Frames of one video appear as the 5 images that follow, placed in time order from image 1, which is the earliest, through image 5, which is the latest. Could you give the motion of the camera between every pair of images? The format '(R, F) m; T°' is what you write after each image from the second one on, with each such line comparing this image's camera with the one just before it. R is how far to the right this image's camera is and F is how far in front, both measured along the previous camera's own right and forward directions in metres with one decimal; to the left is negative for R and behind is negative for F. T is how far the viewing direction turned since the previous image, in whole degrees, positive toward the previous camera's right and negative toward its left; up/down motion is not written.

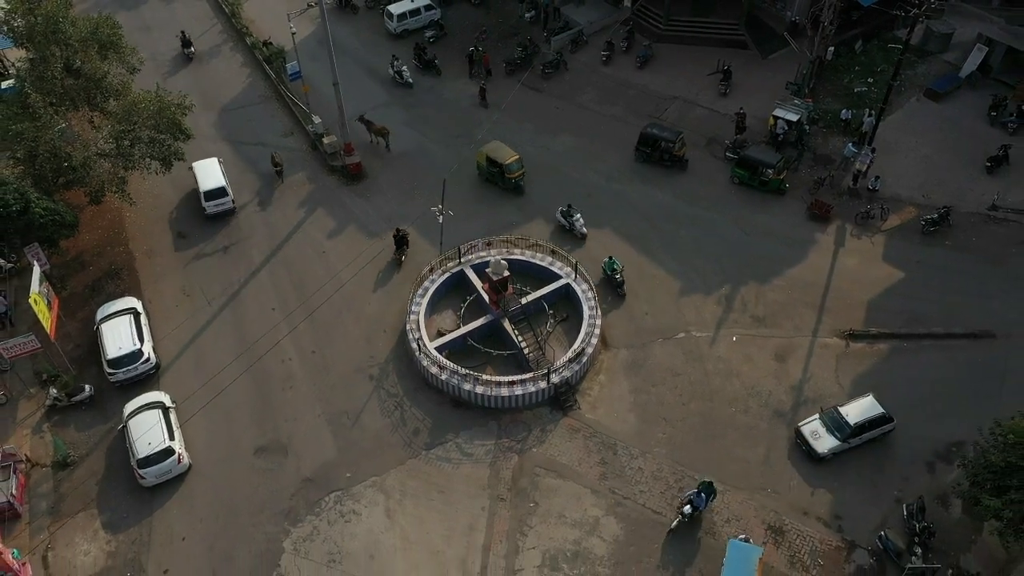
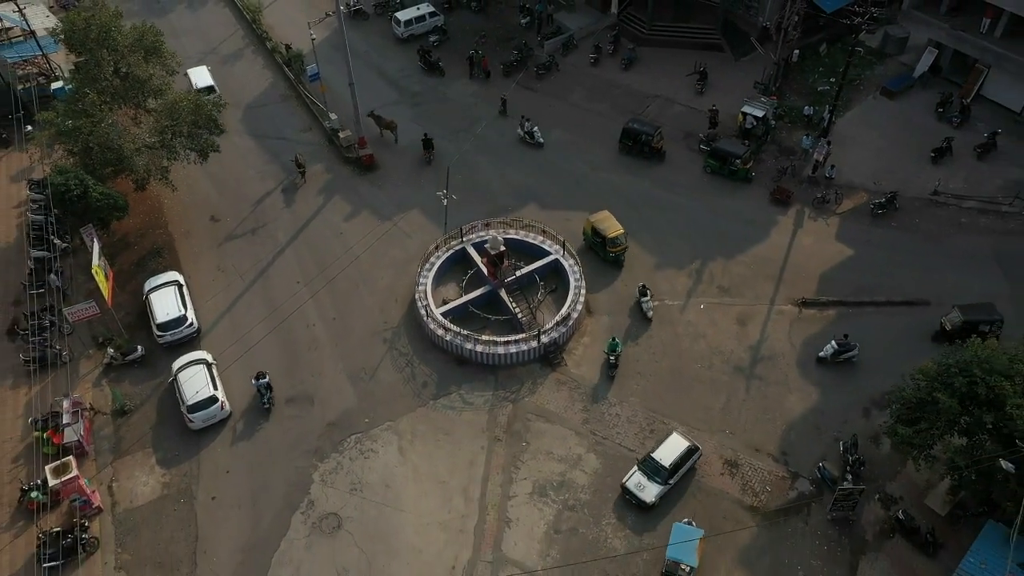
(+0.2, -4.1) m; 0°
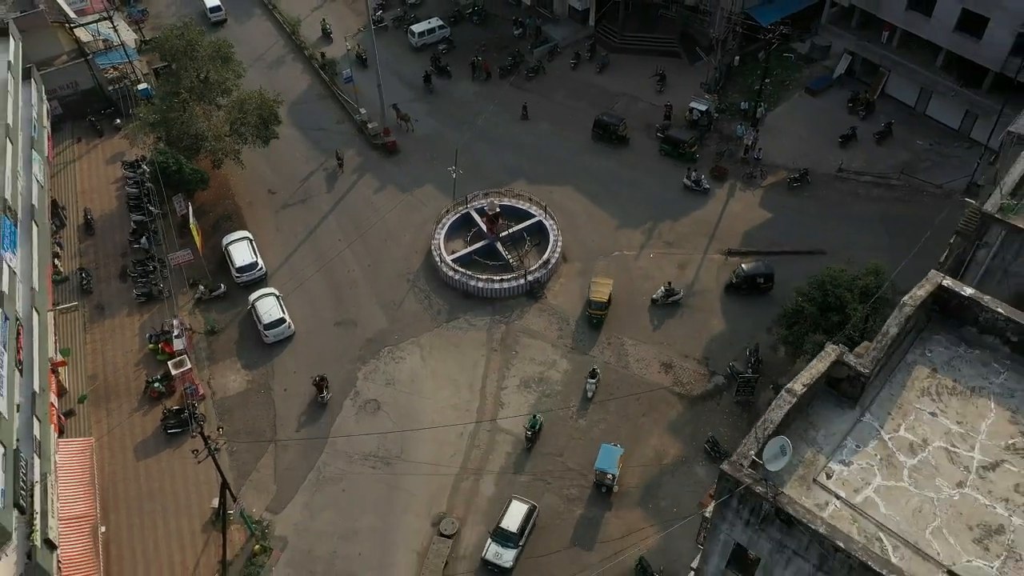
(+0.4, -9.8) m; 0°
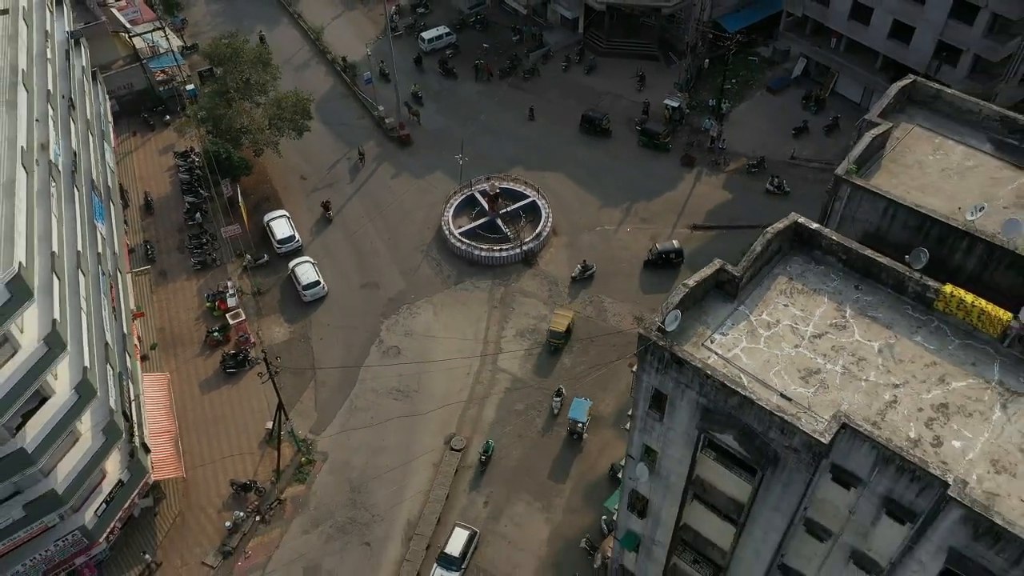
(+0.2, -7.5) m; 0°
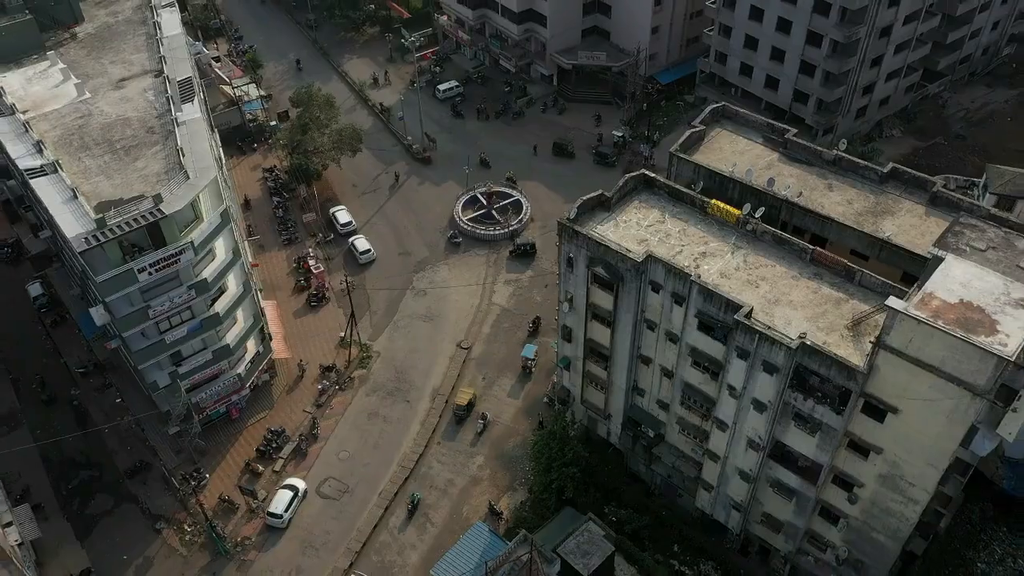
(+1.0, -21.1) m; 0°
